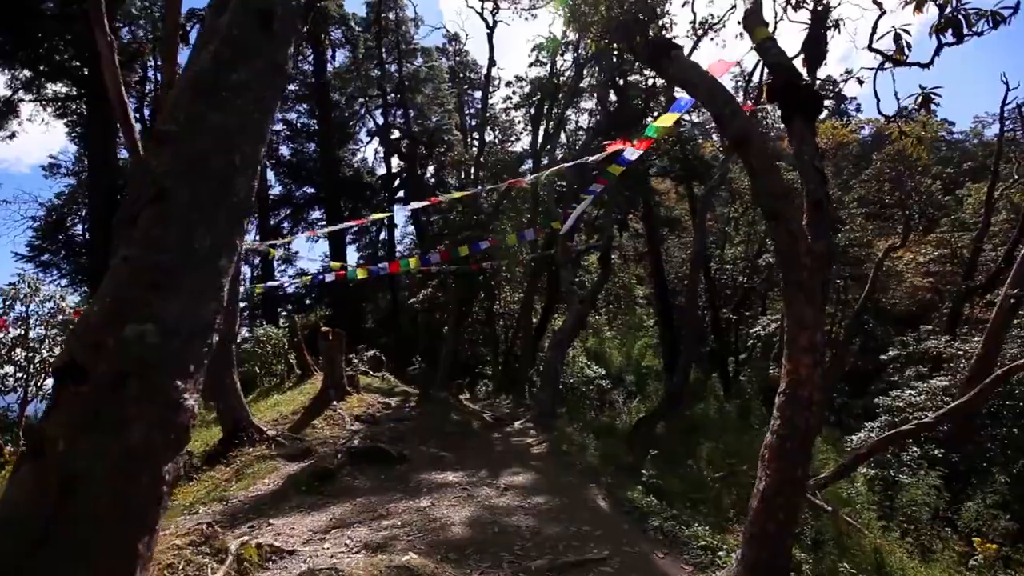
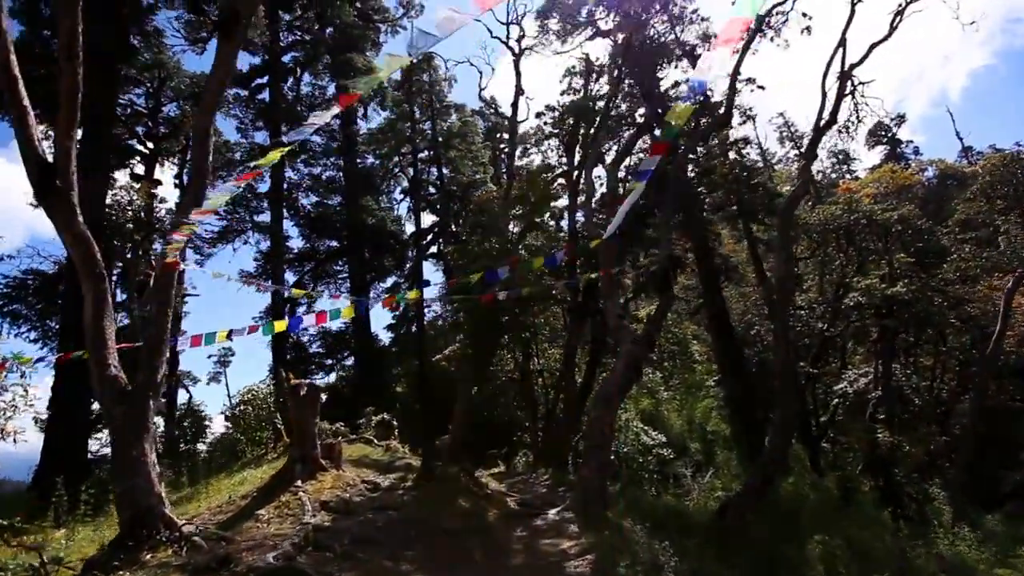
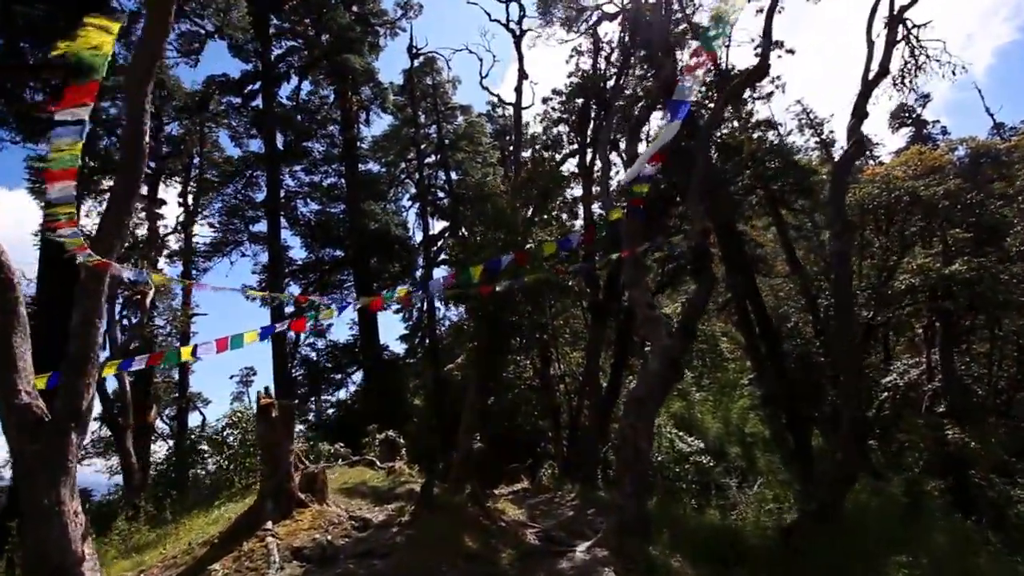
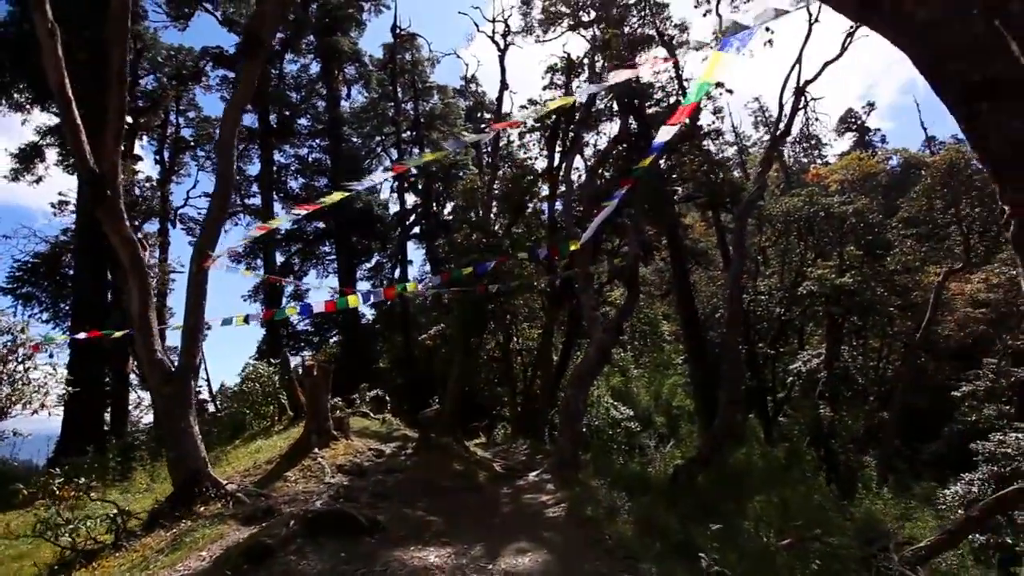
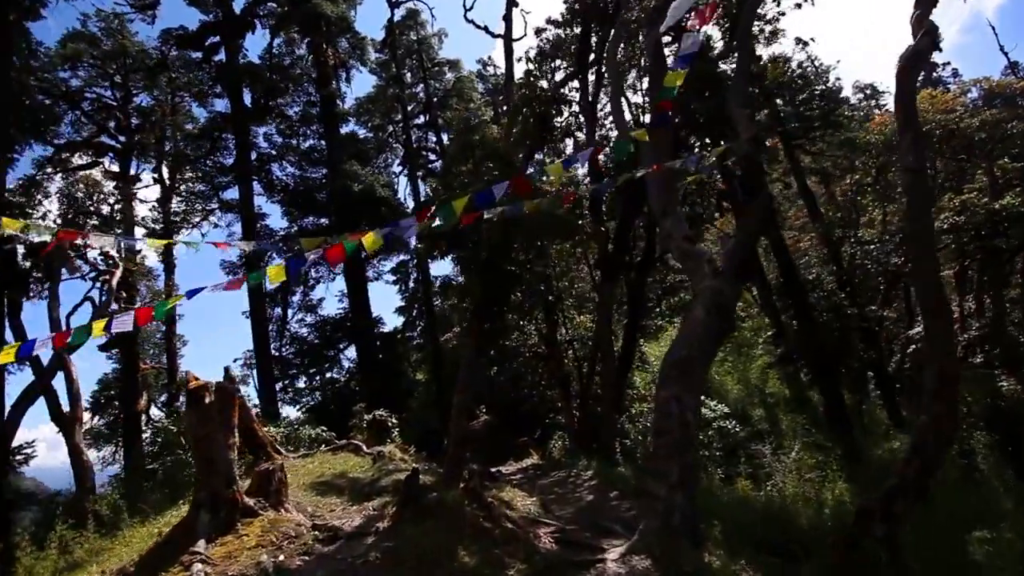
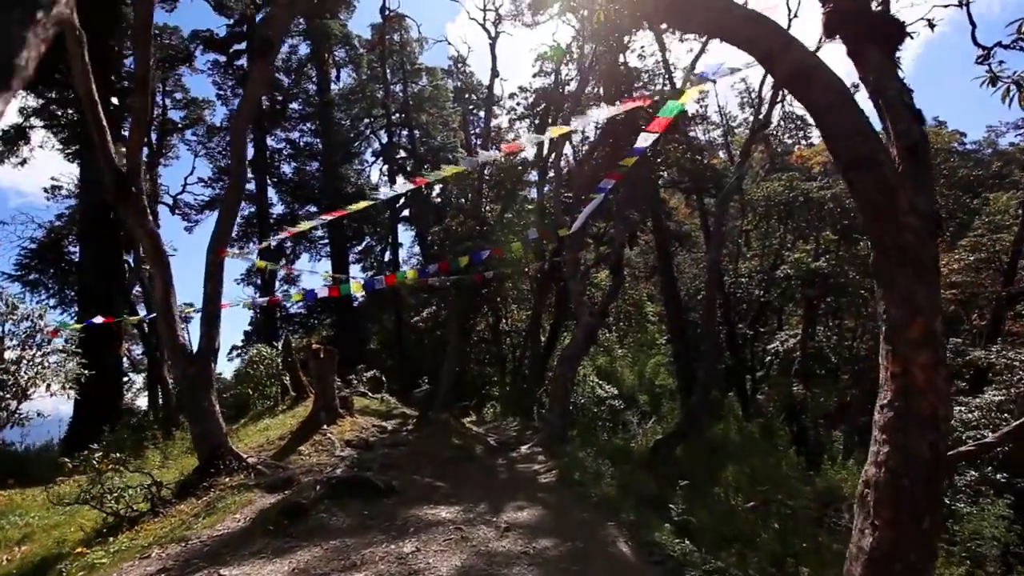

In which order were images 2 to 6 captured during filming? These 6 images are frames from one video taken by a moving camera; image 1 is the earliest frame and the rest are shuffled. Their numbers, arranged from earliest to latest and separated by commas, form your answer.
6, 4, 2, 3, 5
